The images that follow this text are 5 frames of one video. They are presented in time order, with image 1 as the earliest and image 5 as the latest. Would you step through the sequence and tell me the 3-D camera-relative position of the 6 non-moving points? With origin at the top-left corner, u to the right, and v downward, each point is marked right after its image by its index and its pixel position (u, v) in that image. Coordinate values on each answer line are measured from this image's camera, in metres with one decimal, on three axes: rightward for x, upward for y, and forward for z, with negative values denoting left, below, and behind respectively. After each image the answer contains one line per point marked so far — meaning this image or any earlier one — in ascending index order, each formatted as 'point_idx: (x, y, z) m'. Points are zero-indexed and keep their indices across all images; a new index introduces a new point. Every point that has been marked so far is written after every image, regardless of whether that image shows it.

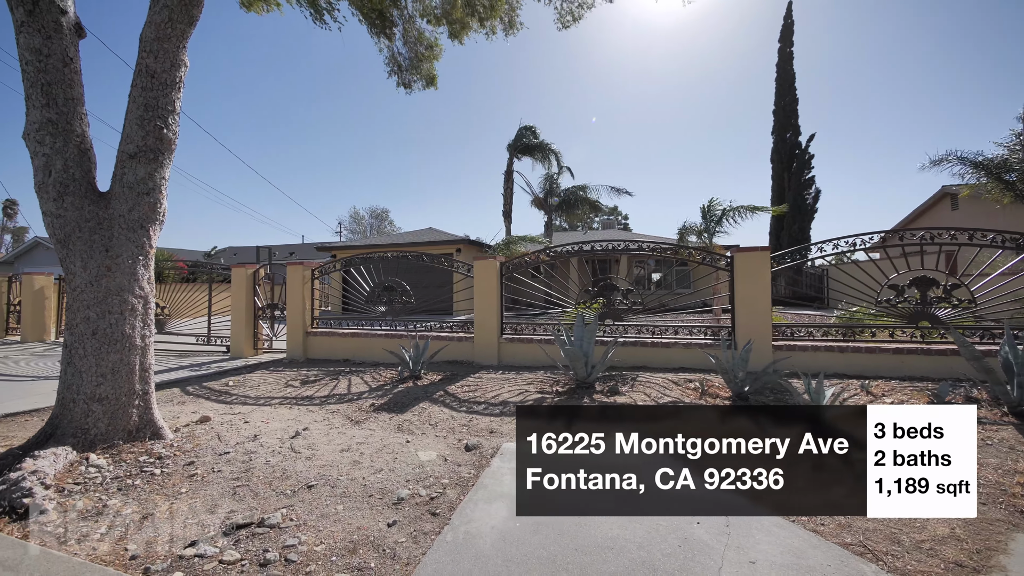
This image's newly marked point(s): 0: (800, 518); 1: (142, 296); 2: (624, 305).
0: (+1.7, -1.4, +2.6) m
1: (-3.3, -0.1, +3.9) m
2: (+1.7, -0.2, +6.5) m
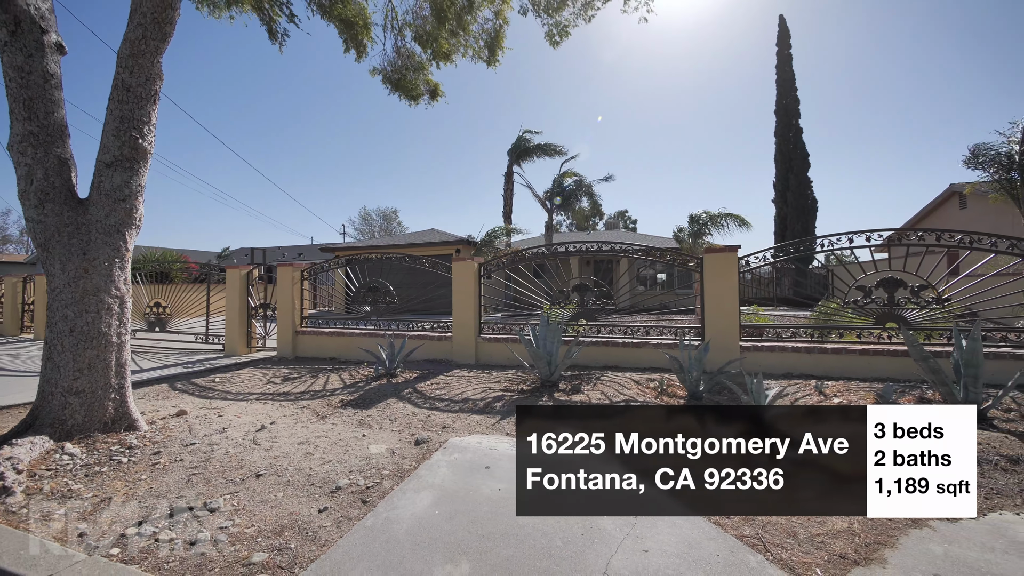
0: (+1.2, -1.4, +2.7) m
1: (-3.8, -0.1, +4.1) m
2: (+1.3, -0.3, +6.6) m
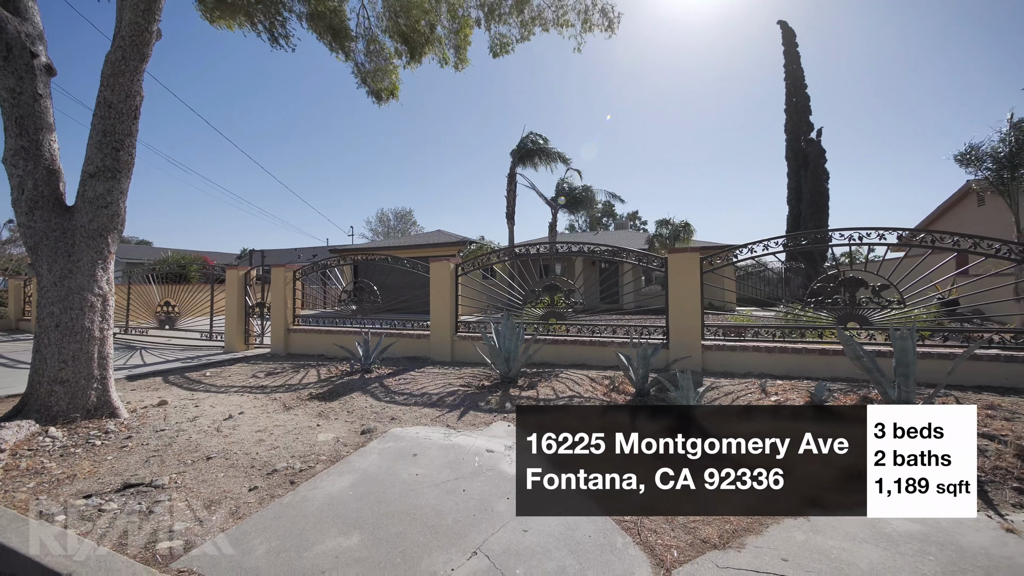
0: (+0.6, -1.4, +2.8) m
1: (-4.3, -0.1, +4.5) m
2: (+0.9, -0.3, +6.8) m
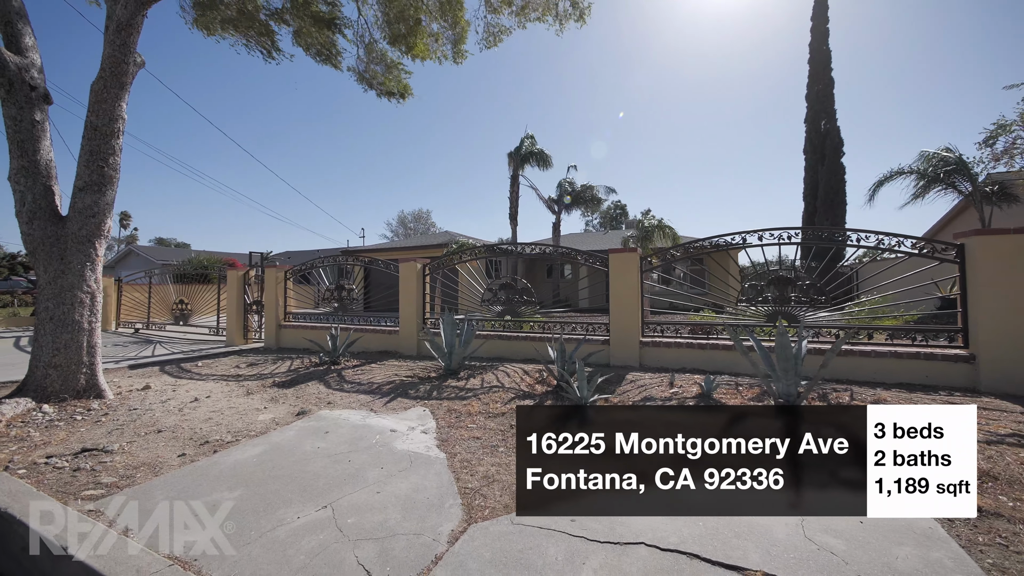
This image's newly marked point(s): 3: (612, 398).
0: (-0.4, -1.4, +3.2) m
1: (-5.1, -0.1, +5.2) m
2: (+0.2, -0.2, +7.2) m
3: (+1.0, -1.2, +4.5) m
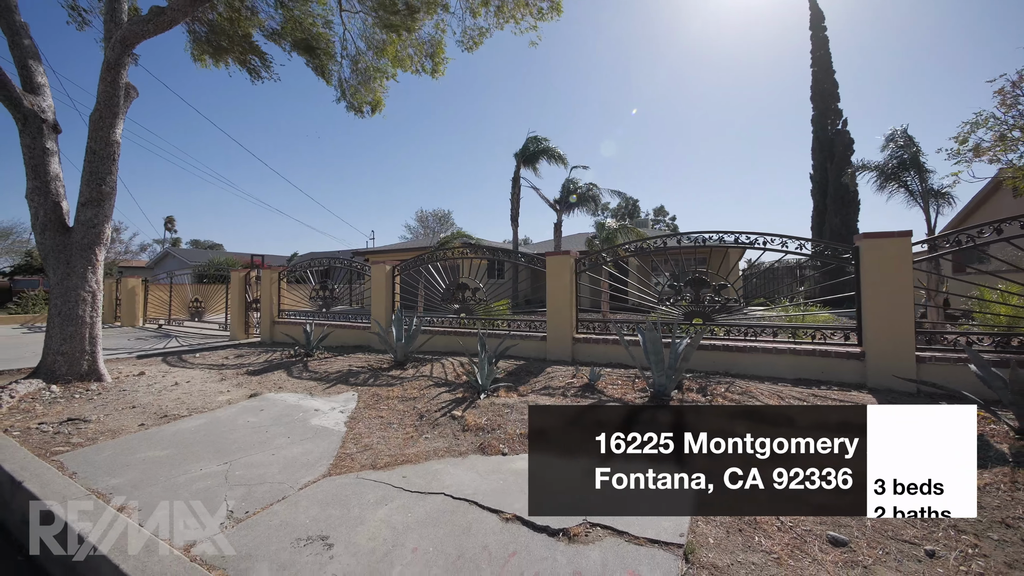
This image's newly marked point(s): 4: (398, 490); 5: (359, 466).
0: (-1.4, -1.4, +3.9) m
1: (-6.1, 0.0, +6.2) m
2: (-0.6, -0.2, +7.8) m
3: (+0.1, -1.2, +5.1) m
4: (-0.8, -1.4, +2.9) m
5: (-1.2, -1.4, +3.3) m
